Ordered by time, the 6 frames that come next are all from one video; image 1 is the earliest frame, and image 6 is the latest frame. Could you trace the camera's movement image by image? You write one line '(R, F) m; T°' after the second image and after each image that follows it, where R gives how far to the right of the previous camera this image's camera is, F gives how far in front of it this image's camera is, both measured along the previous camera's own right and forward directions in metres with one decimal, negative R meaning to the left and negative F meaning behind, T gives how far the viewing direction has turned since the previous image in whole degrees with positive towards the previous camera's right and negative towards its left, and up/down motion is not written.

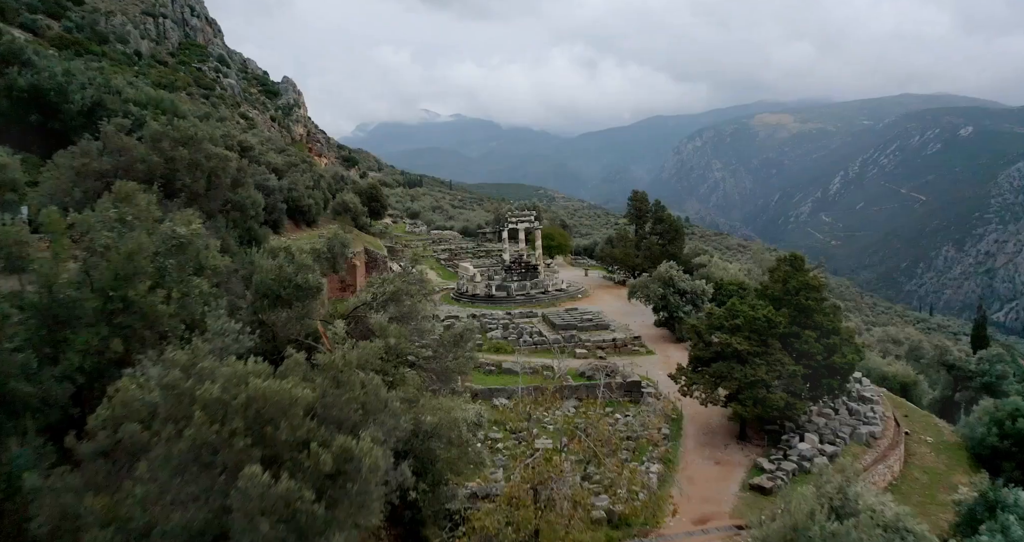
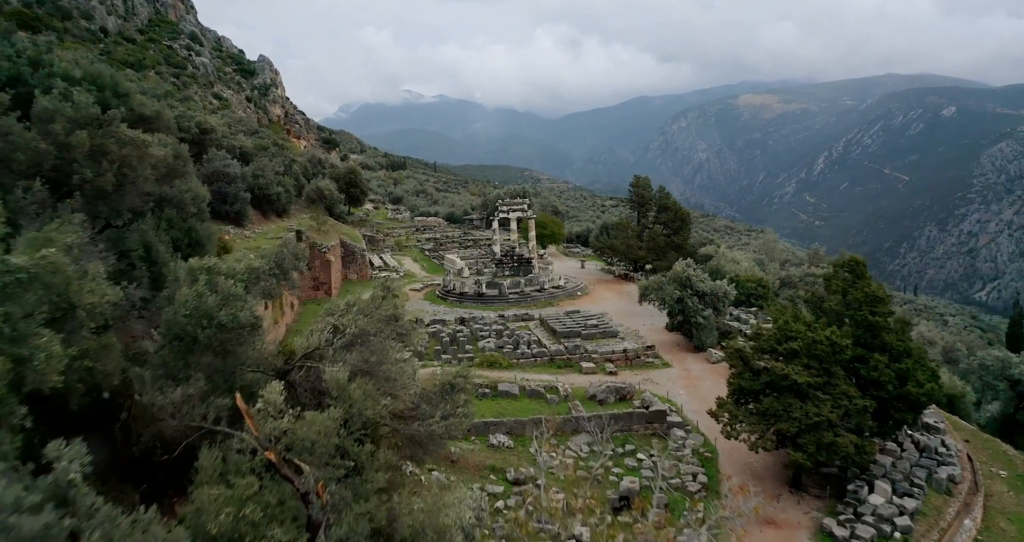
(-0.3, +3.4) m; +1°
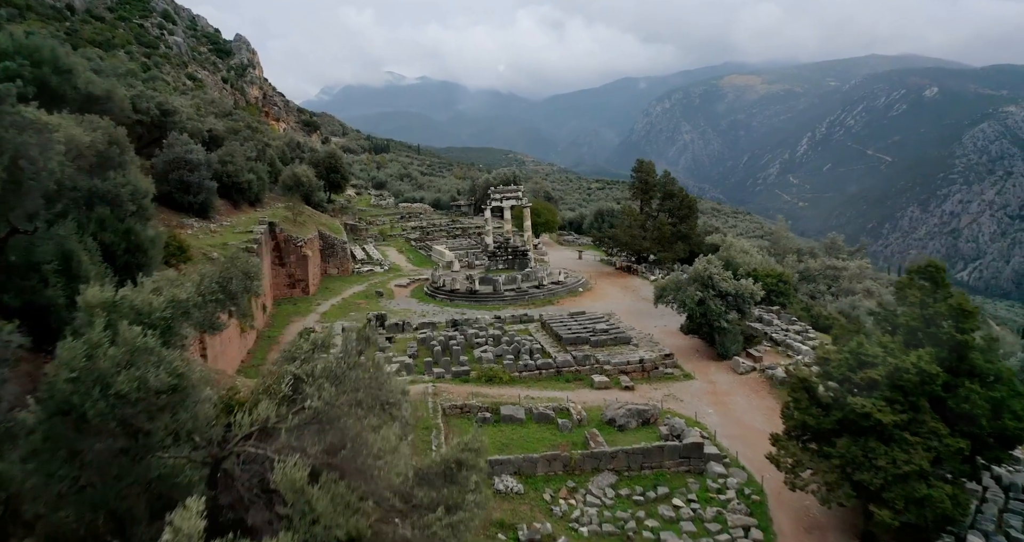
(-0.5, +2.7) m; +1°
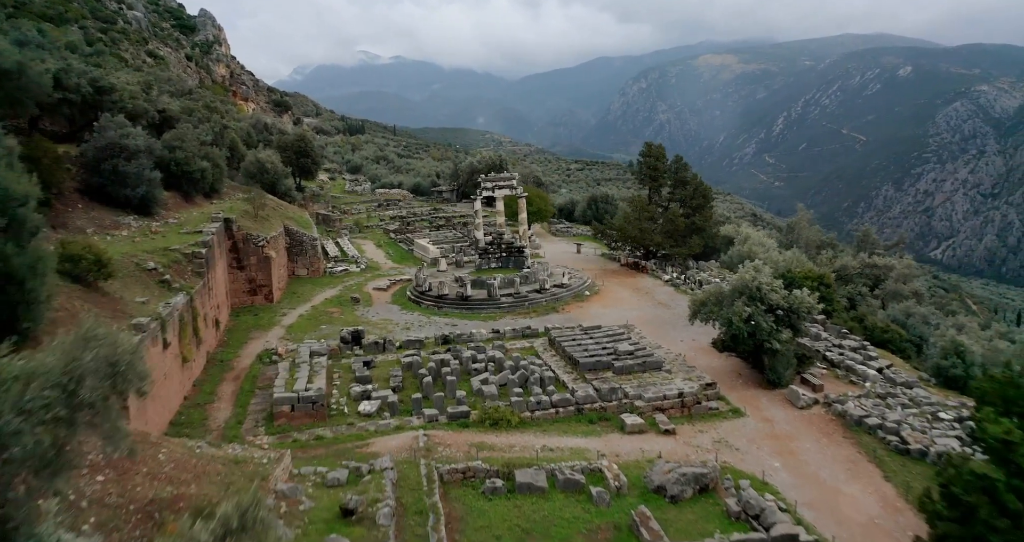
(-0.8, +3.8) m; +2°
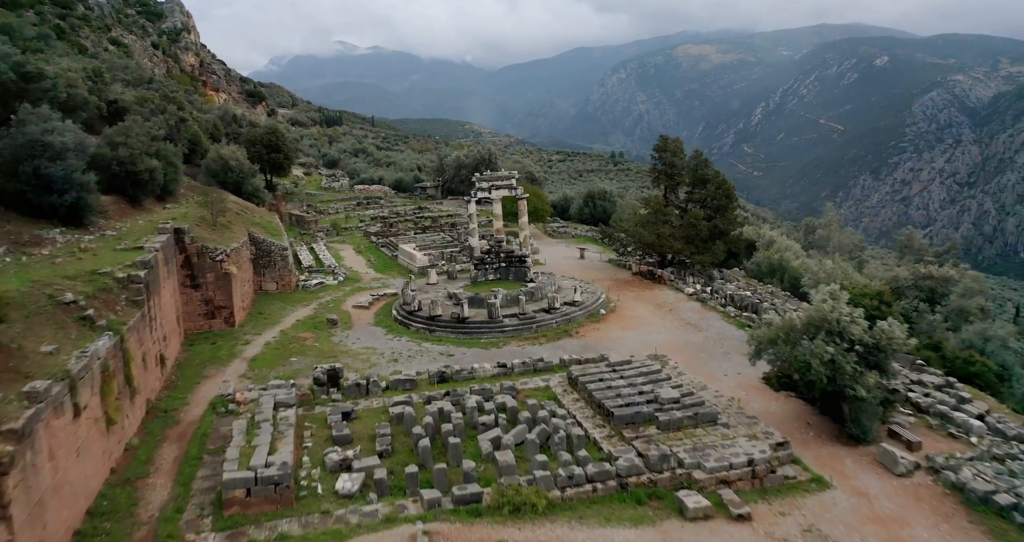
(-0.8, +3.6) m; +2°
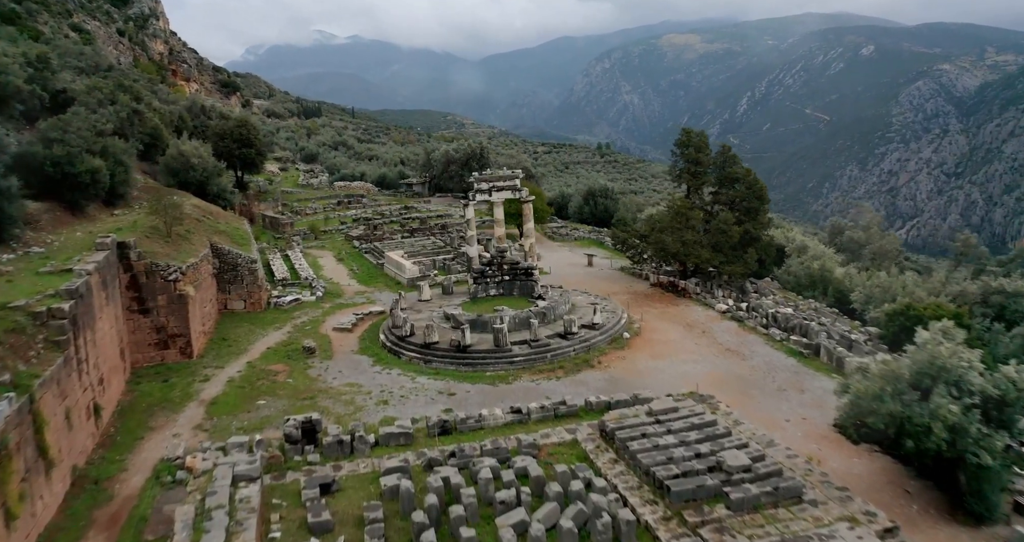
(-0.8, +3.2) m; +2°
